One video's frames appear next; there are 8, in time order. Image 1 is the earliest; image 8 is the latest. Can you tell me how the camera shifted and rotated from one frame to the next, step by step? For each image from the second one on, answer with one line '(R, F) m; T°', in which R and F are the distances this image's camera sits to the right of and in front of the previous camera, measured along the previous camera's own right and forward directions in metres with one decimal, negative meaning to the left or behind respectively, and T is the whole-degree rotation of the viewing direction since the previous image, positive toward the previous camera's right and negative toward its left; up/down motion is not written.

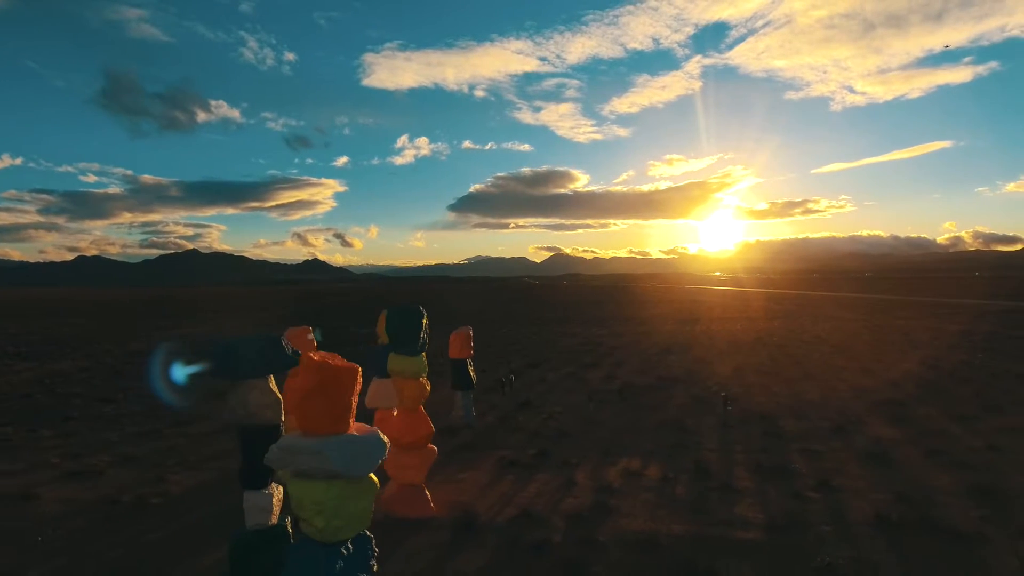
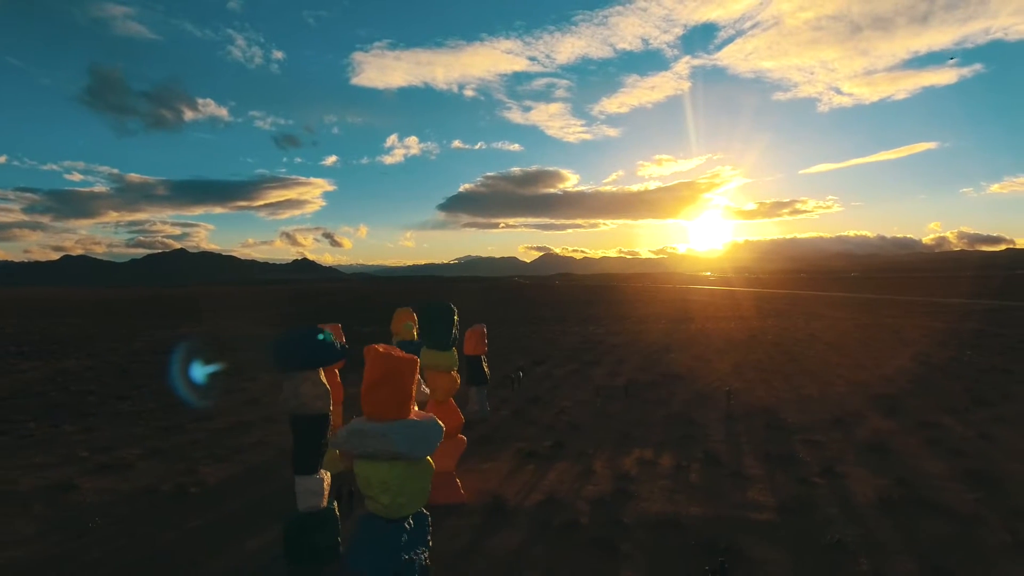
(-0.6, -0.6) m; +1°
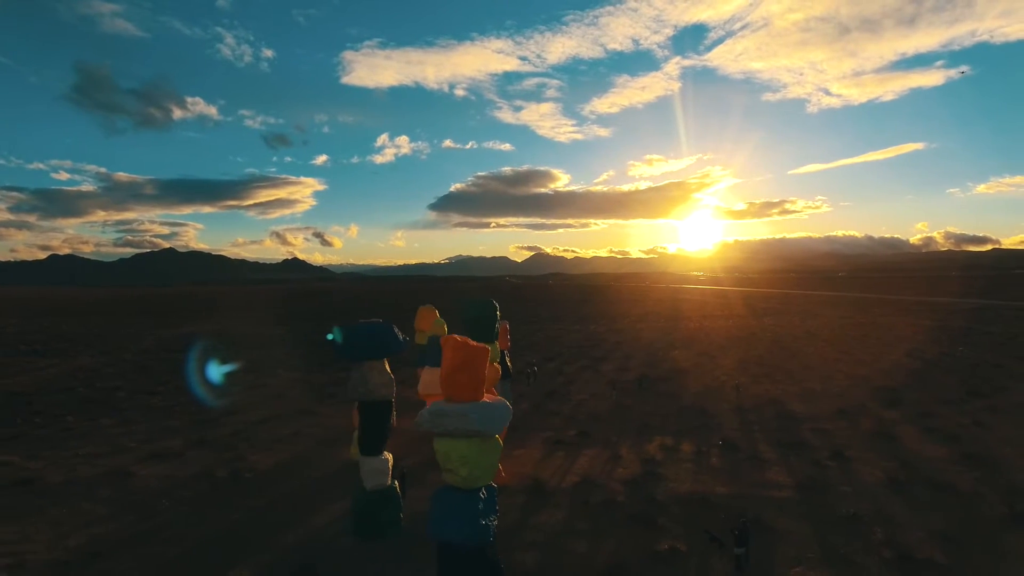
(-0.8, -0.8) m; +1°
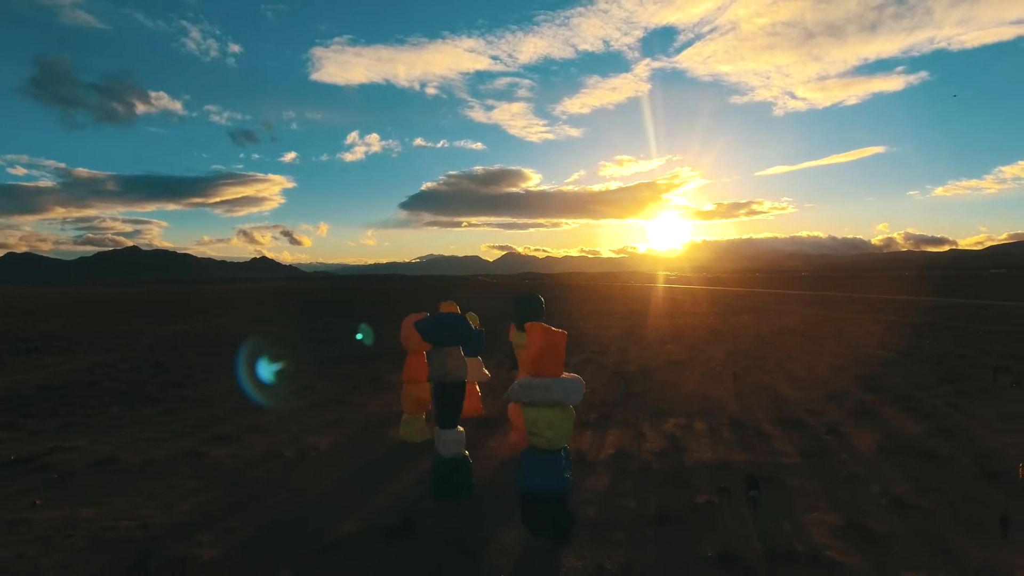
(-1.4, -1.5) m; +3°
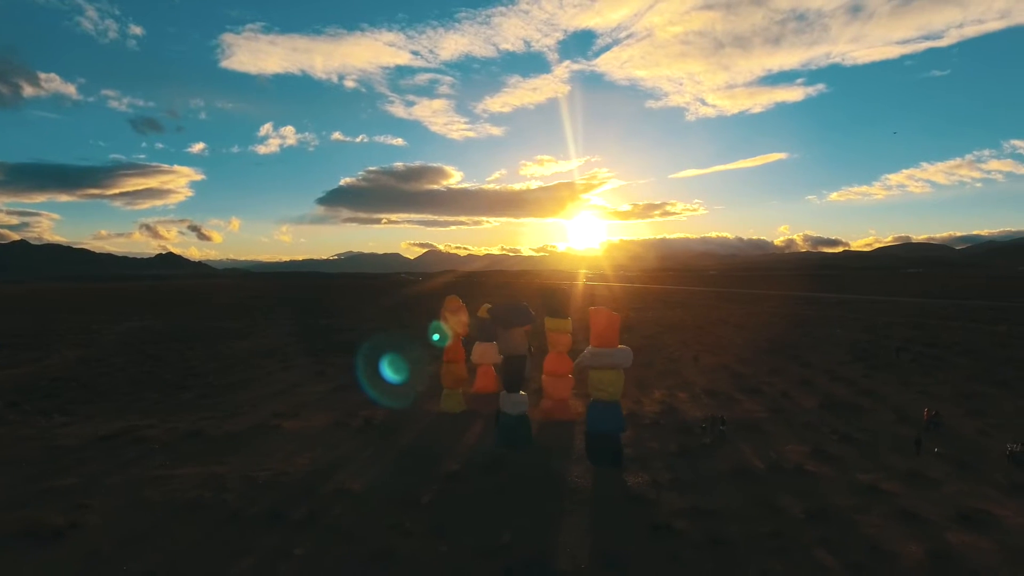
(-2.7, -2.7) m; +7°
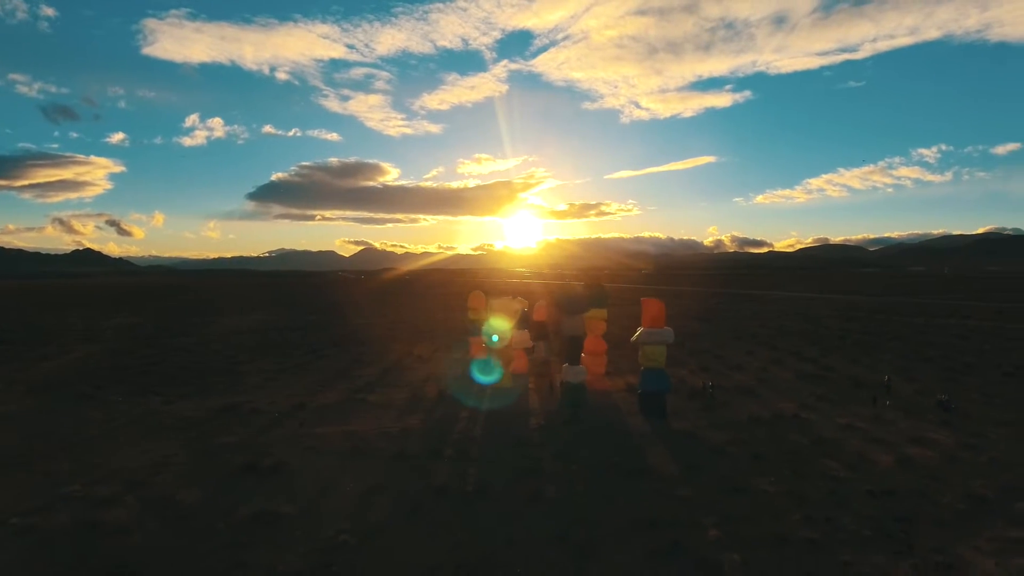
(-3.2, -3.4) m; +6°
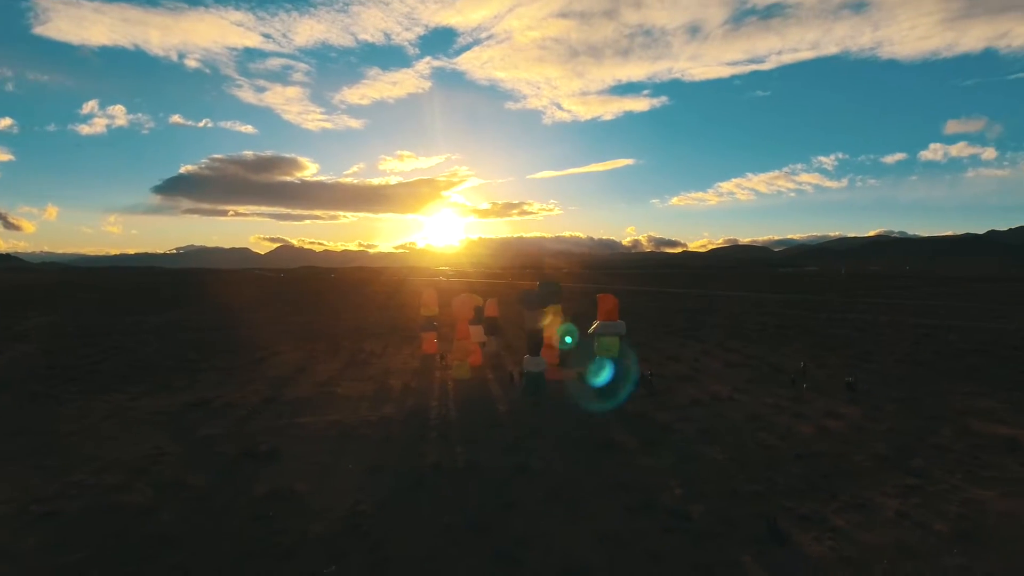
(-1.2, -1.3) m; +7°
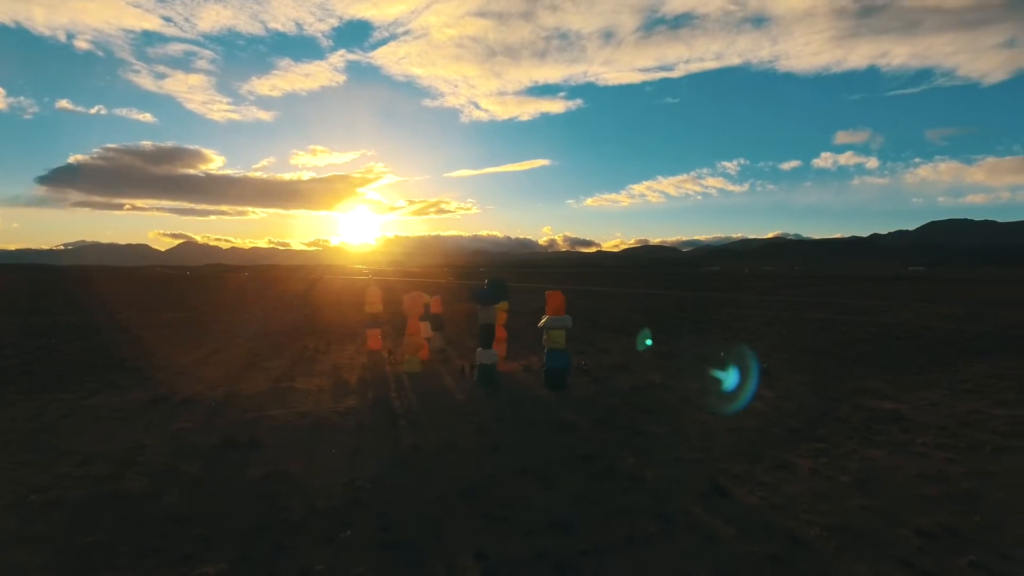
(-1.1, -1.3) m; +7°
